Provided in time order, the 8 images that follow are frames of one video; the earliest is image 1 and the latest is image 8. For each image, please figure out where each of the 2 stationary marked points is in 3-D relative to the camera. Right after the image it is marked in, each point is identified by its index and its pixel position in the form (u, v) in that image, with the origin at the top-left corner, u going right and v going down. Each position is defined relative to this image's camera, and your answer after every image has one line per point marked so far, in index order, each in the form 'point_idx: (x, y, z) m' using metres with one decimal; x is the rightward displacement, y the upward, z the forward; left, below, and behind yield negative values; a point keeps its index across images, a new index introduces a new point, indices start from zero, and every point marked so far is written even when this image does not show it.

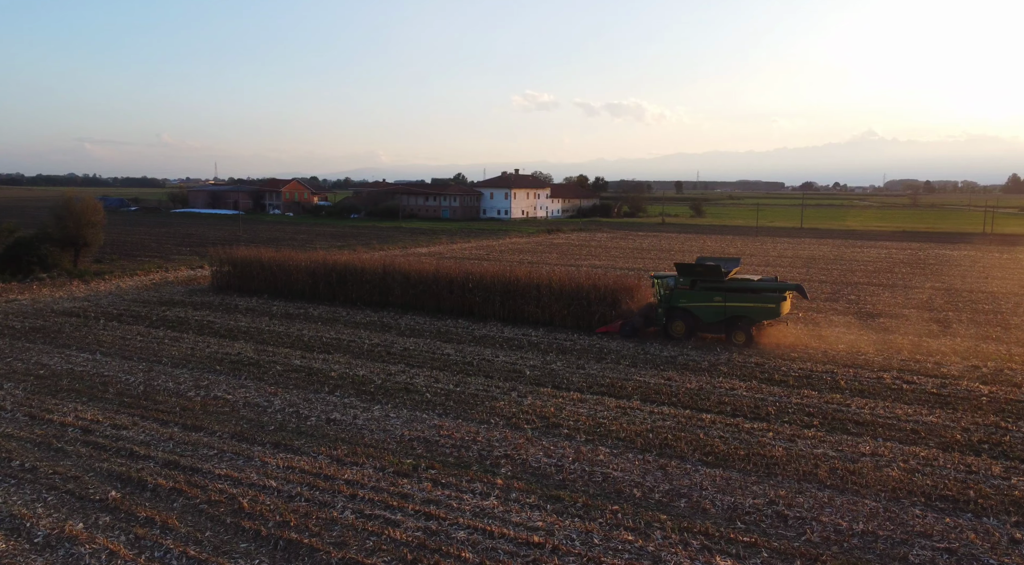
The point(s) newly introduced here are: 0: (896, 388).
0: (+5.7, -1.5, +11.5) m
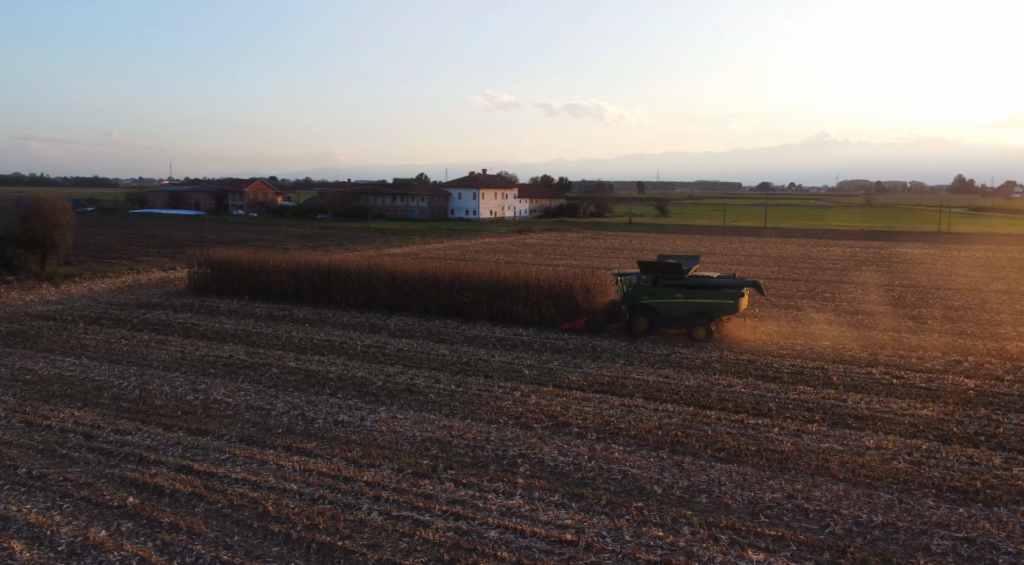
0: (+5.7, -1.5, +11.8) m
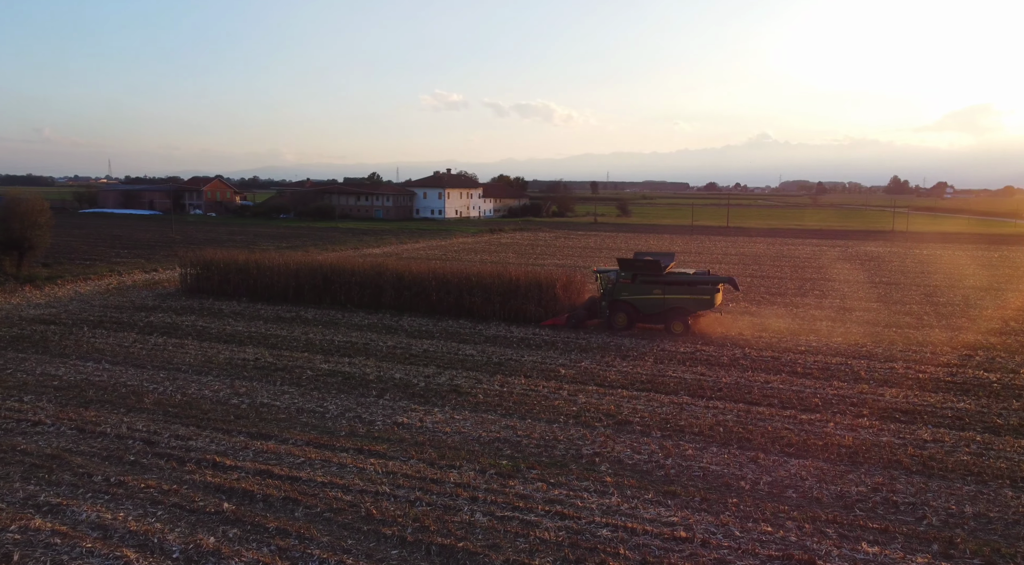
0: (+6.2, -1.4, +12.1) m
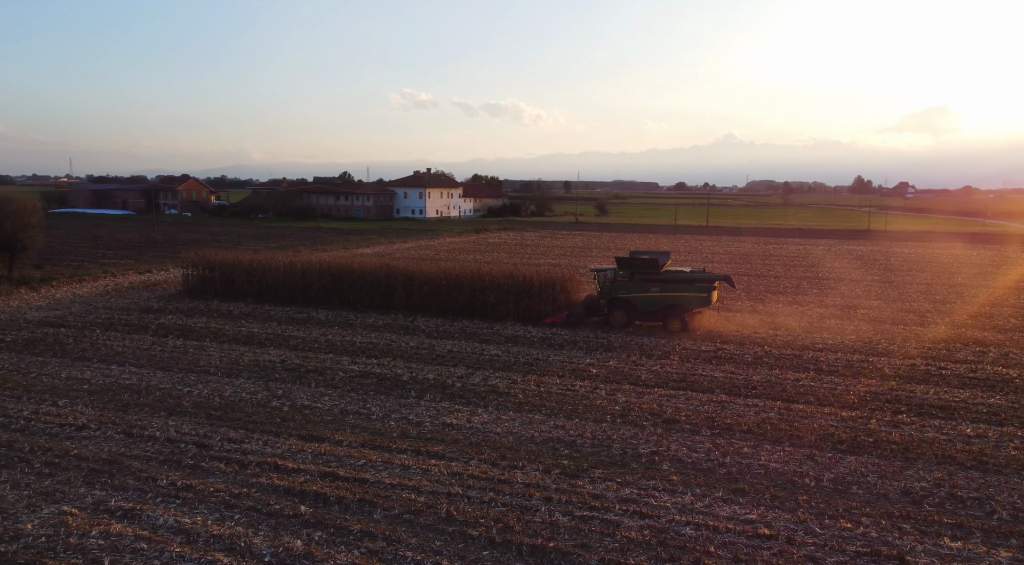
0: (+6.6, -1.4, +12.3) m
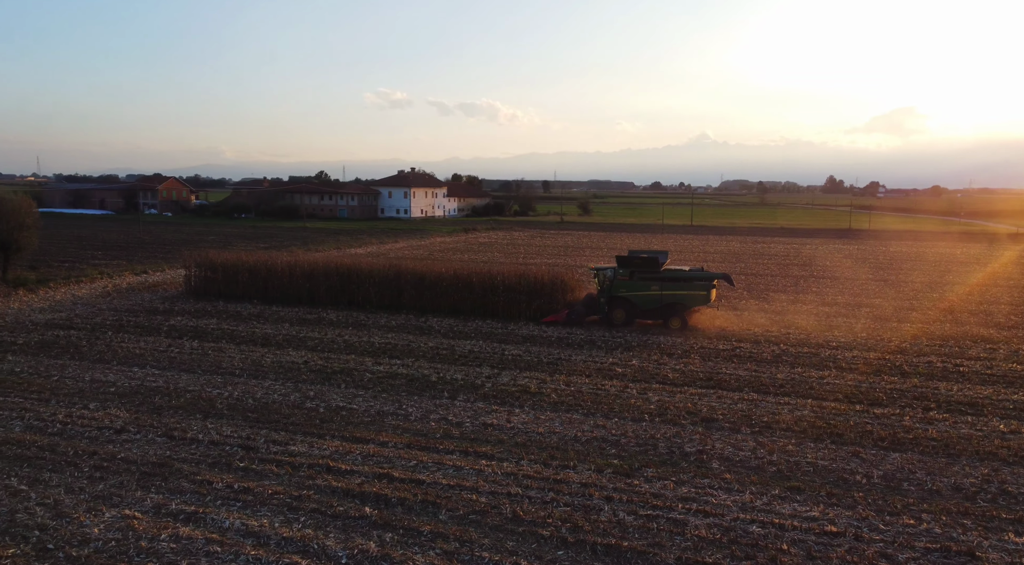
0: (+7.0, -1.4, +12.5) m
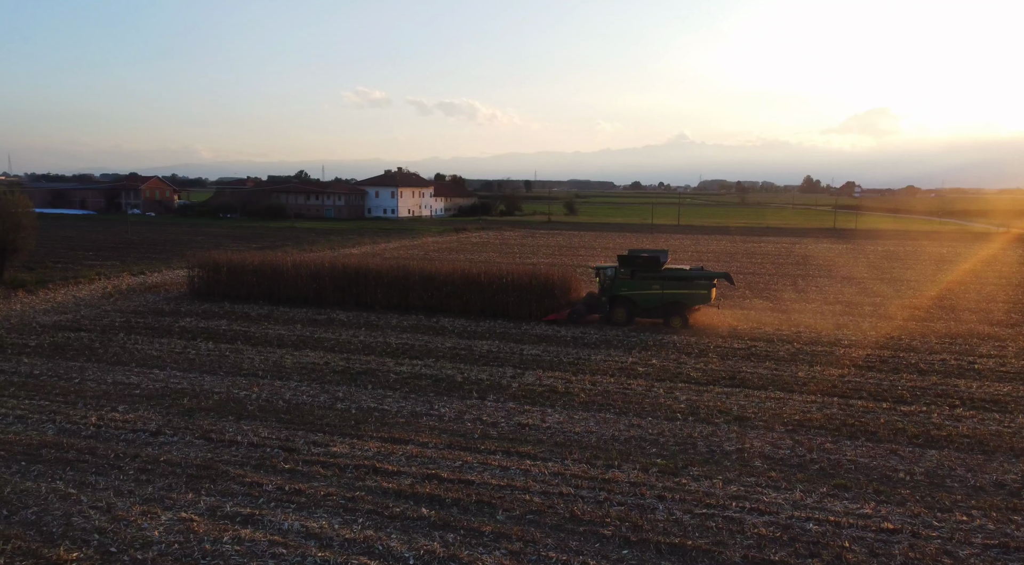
0: (+7.3, -1.4, +12.6) m
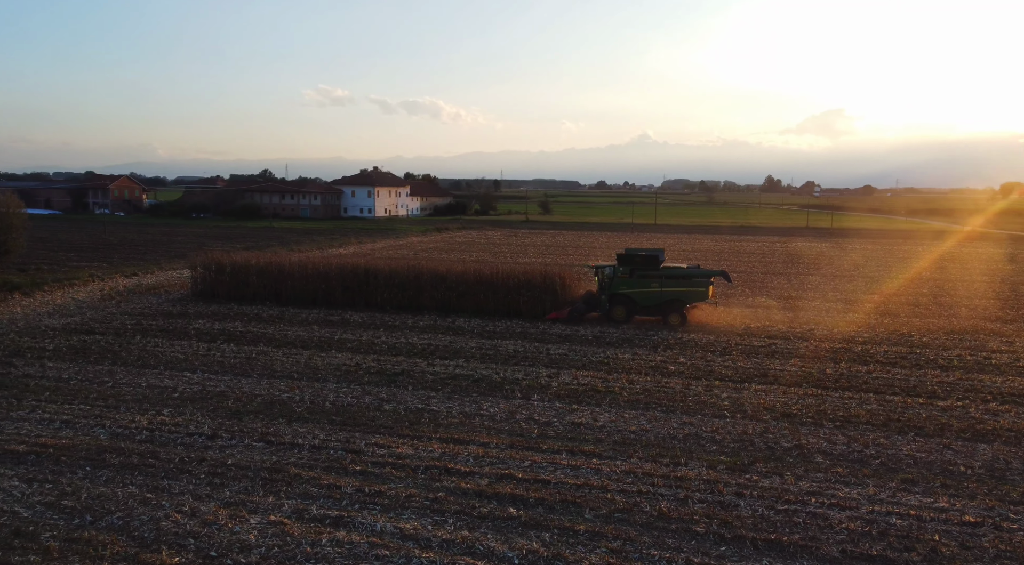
0: (+7.8, -1.3, +12.9) m
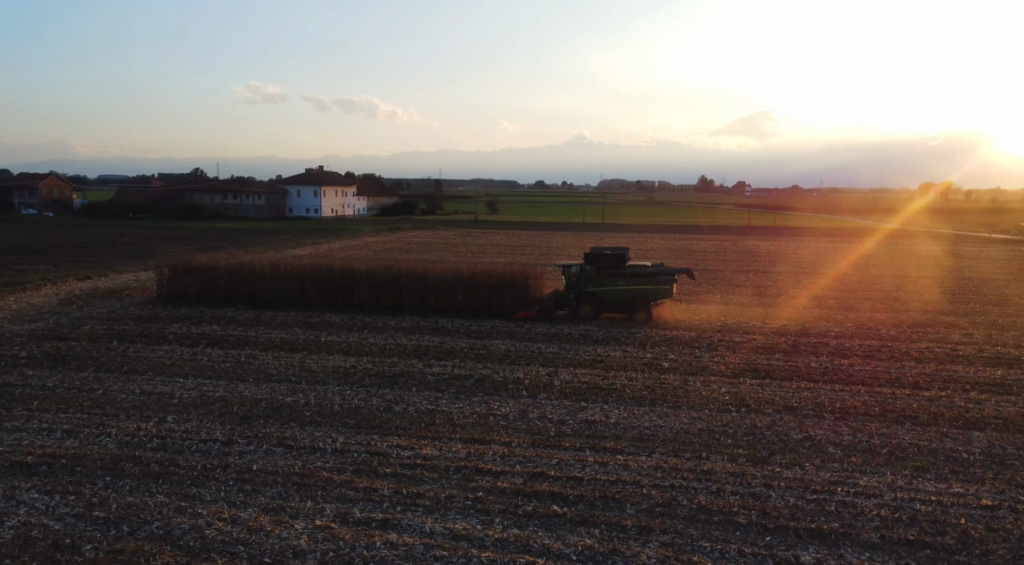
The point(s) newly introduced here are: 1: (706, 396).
0: (+7.6, -1.2, +13.6) m
1: (+2.5, -1.5, +10.2) m
